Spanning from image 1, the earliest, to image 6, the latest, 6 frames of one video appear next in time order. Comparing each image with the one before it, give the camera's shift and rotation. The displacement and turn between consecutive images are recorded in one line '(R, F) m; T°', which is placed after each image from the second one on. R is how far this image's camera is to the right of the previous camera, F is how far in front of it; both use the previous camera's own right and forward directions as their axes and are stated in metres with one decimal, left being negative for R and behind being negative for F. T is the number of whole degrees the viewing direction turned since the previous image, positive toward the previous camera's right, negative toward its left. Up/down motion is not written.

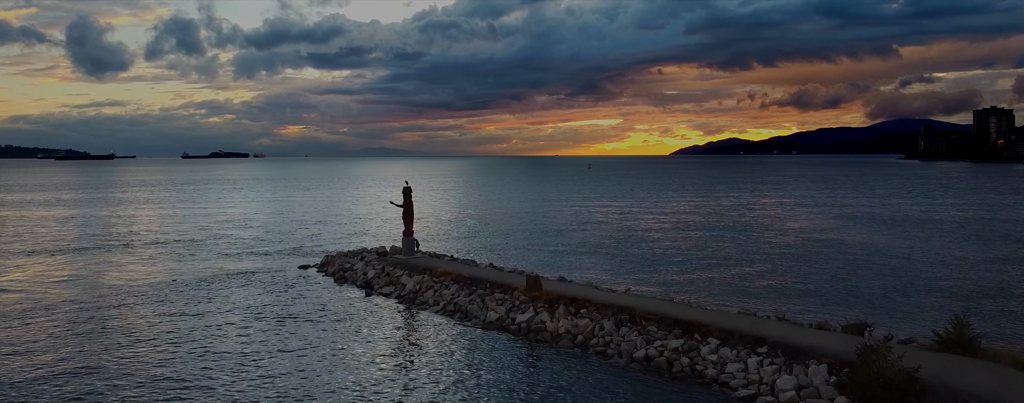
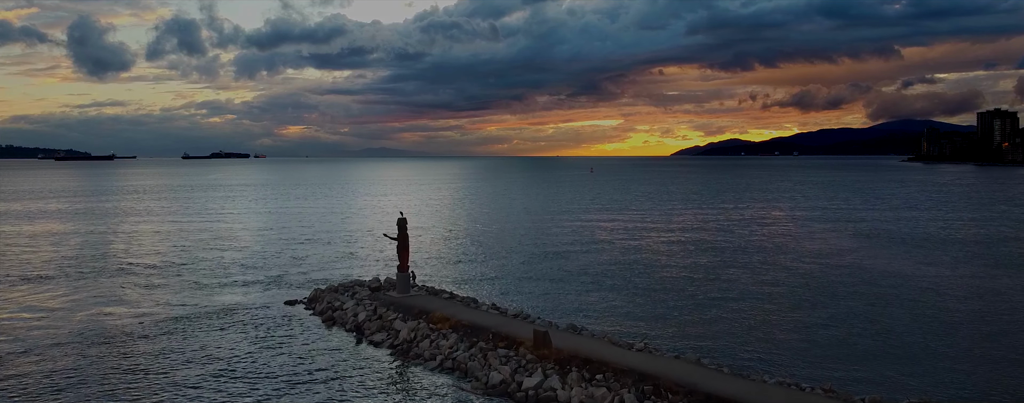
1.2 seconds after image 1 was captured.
(-0.1, +1.6) m; 0°
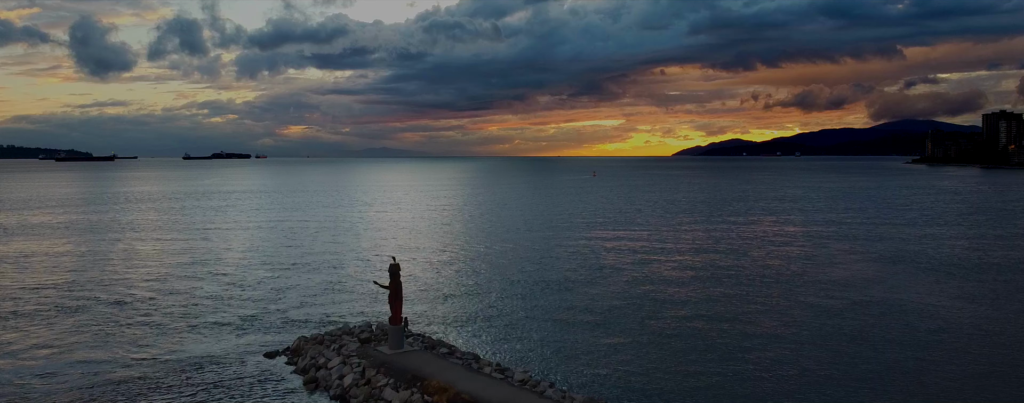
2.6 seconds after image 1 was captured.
(-0.1, +2.0) m; 0°
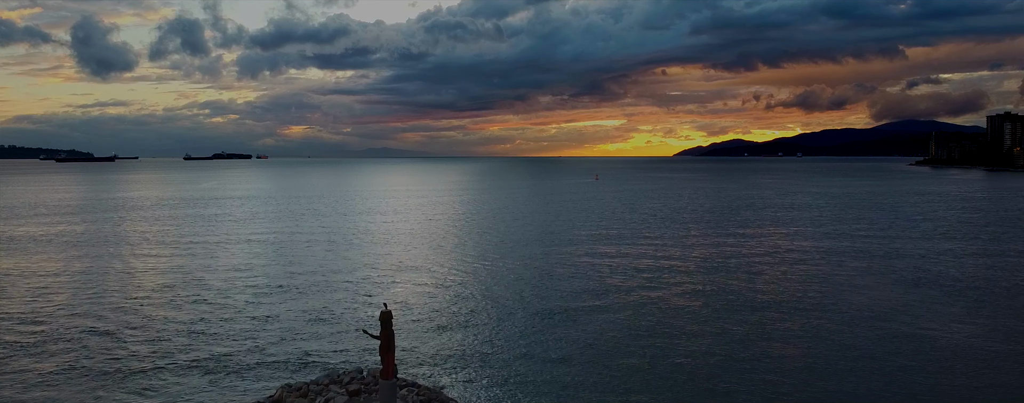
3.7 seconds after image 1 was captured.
(0.0, +1.7) m; 0°
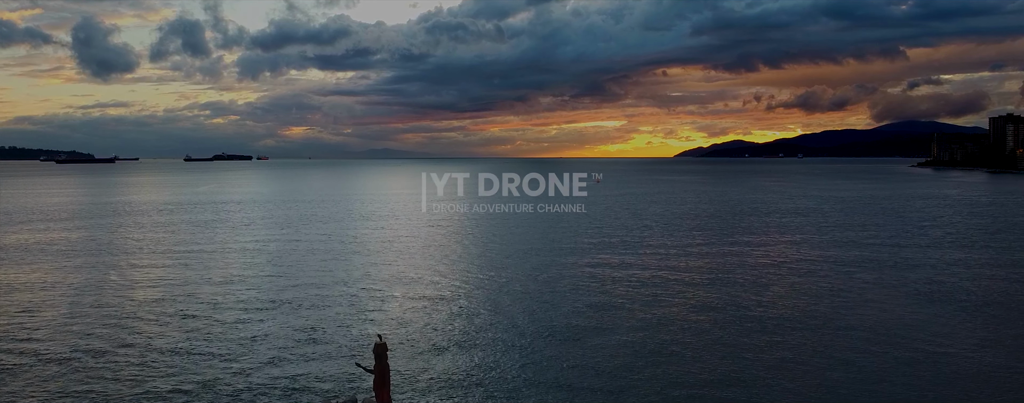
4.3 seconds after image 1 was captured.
(0.0, +1.0) m; 0°
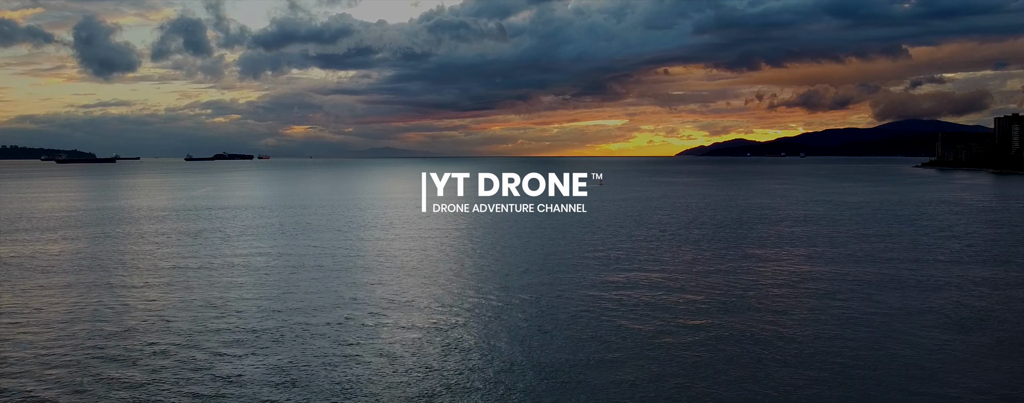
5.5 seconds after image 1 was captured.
(0.0, +2.2) m; 0°
